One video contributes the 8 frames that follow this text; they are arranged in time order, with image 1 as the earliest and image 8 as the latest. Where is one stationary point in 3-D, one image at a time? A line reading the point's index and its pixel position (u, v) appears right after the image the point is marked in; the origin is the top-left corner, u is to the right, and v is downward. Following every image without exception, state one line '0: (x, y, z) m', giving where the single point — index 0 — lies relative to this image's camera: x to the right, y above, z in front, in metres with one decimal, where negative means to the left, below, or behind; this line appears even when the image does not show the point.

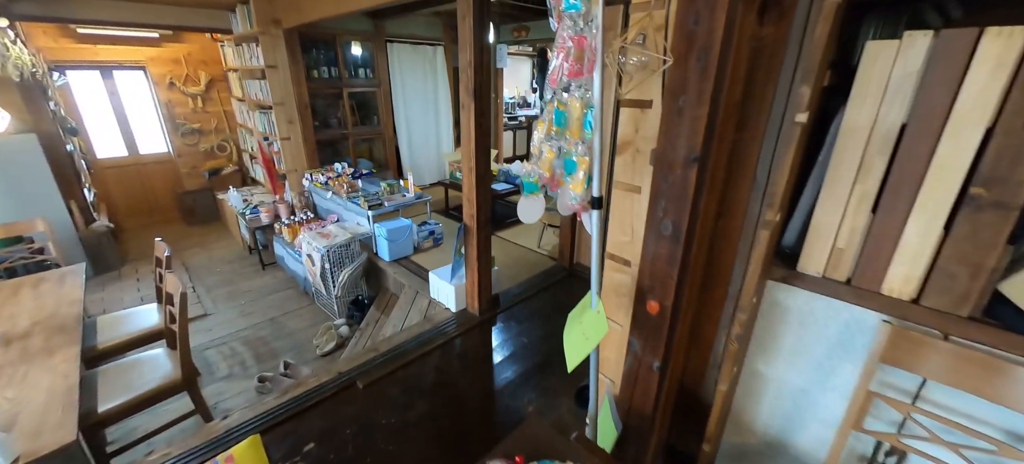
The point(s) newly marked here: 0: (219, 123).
0: (-3.6, +1.4, +4.7) m
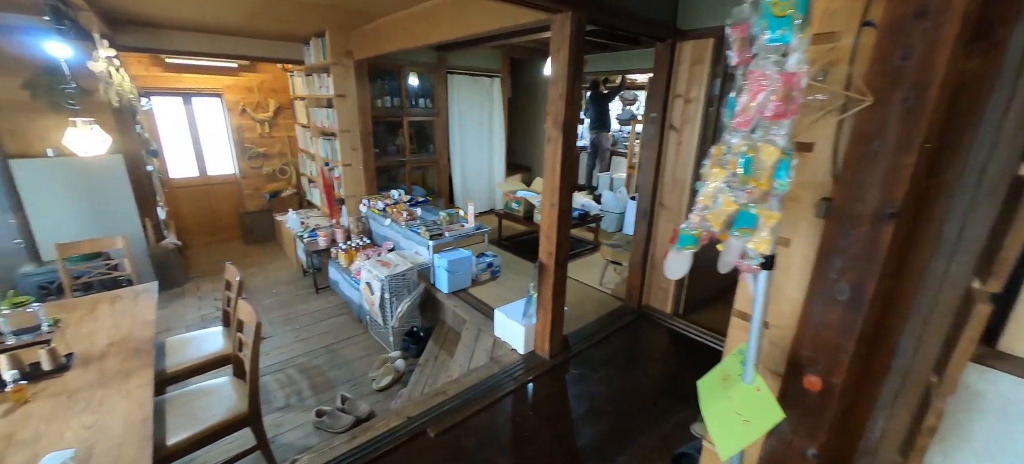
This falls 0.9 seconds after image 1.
0: (-2.9, +1.1, +4.9) m
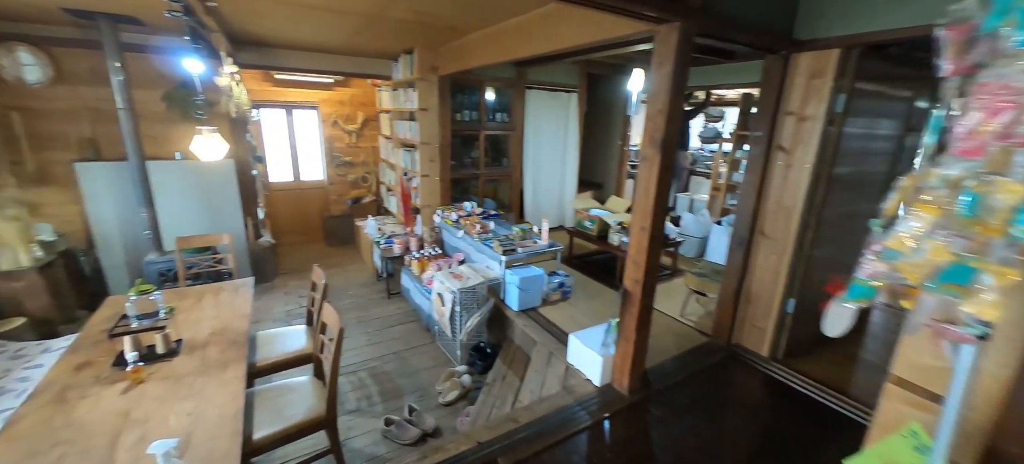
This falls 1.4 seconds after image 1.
0: (-2.0, +1.0, +5.2) m
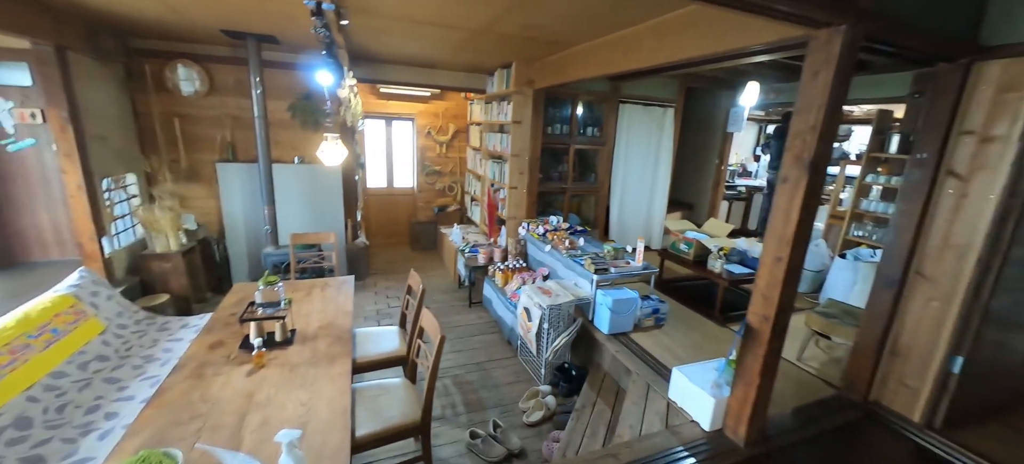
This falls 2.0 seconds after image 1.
0: (-0.8, +0.9, +5.3) m
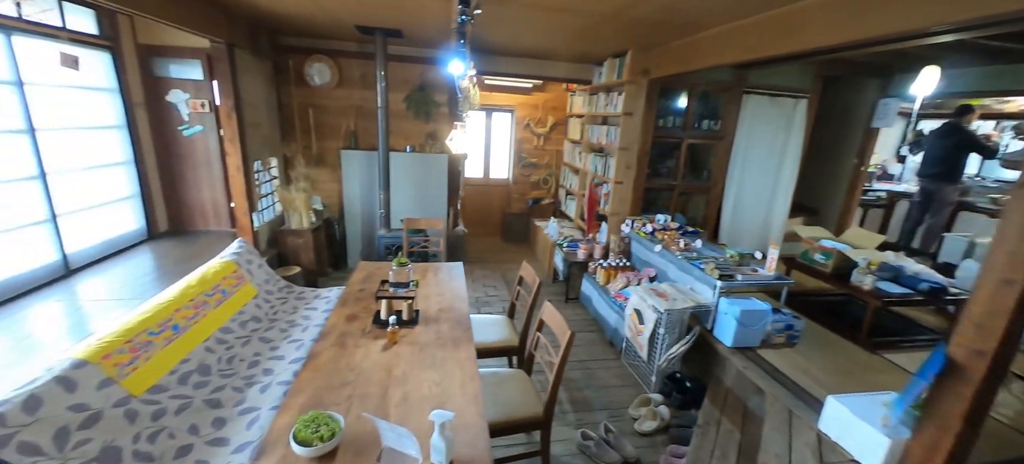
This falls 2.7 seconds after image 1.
0: (+0.5, +1.0, +5.3) m
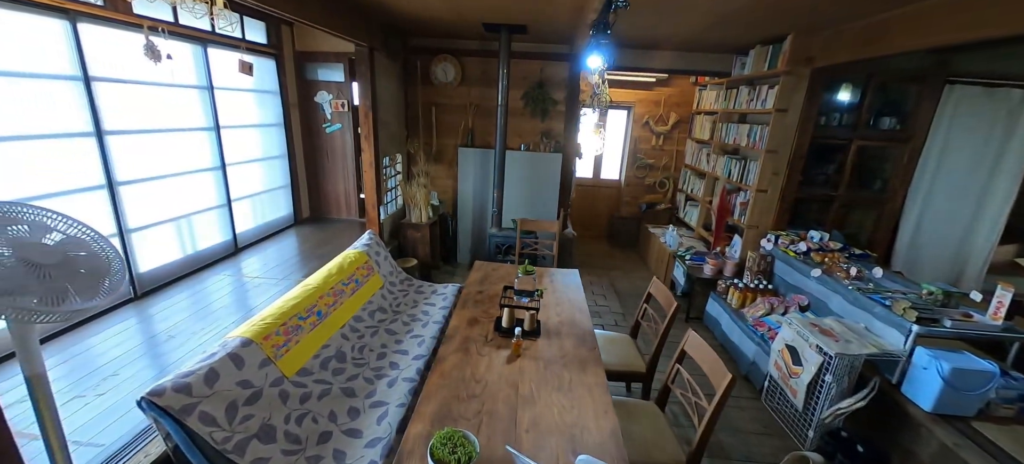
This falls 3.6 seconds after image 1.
0: (+2.0, +0.9, +4.8) m
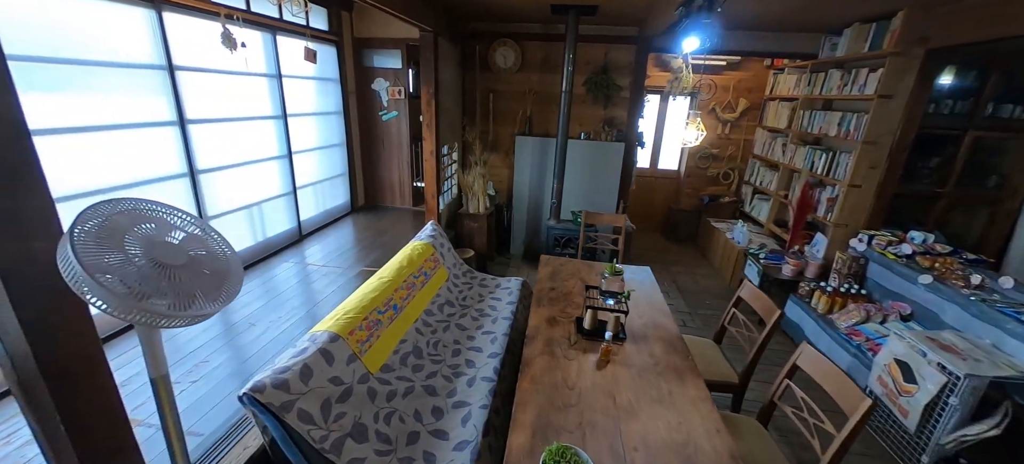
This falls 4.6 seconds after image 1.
0: (+2.6, +1.0, +4.5) m
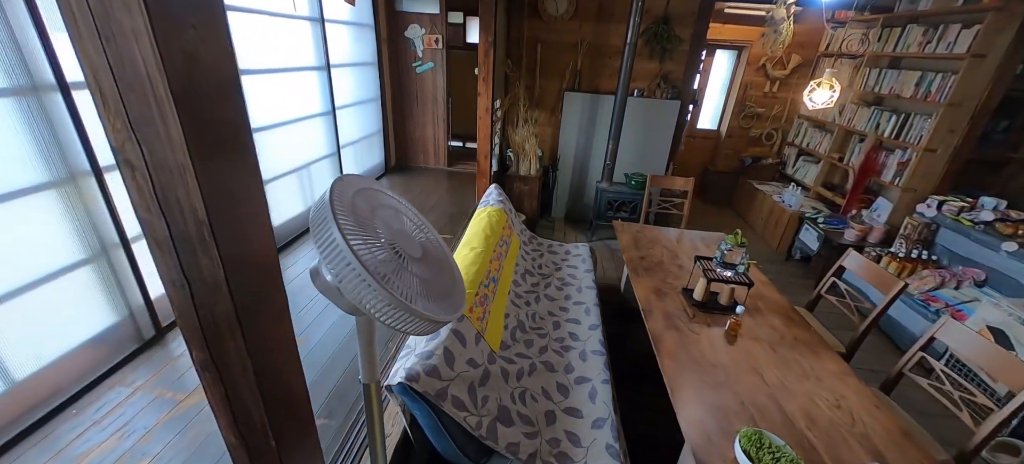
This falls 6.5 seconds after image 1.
0: (+3.0, +1.4, +4.4) m
